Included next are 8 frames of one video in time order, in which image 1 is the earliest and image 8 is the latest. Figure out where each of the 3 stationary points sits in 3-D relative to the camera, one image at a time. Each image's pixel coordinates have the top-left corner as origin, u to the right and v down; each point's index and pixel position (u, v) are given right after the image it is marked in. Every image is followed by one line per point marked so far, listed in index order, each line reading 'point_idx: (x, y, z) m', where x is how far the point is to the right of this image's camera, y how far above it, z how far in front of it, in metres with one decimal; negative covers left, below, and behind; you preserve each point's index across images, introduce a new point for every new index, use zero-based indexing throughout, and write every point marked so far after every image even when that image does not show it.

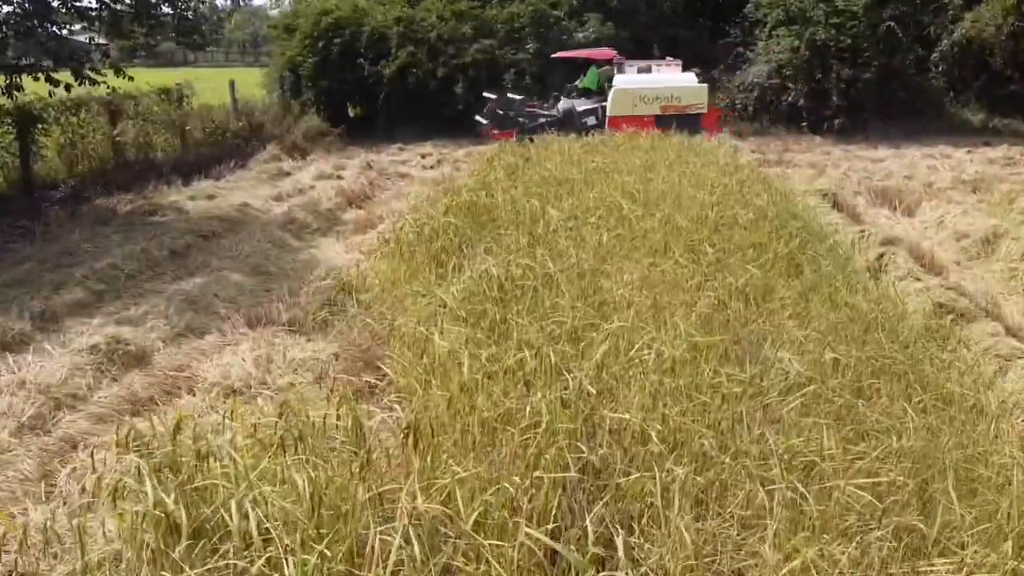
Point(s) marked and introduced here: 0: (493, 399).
0: (-0.1, -0.4, +2.6) m
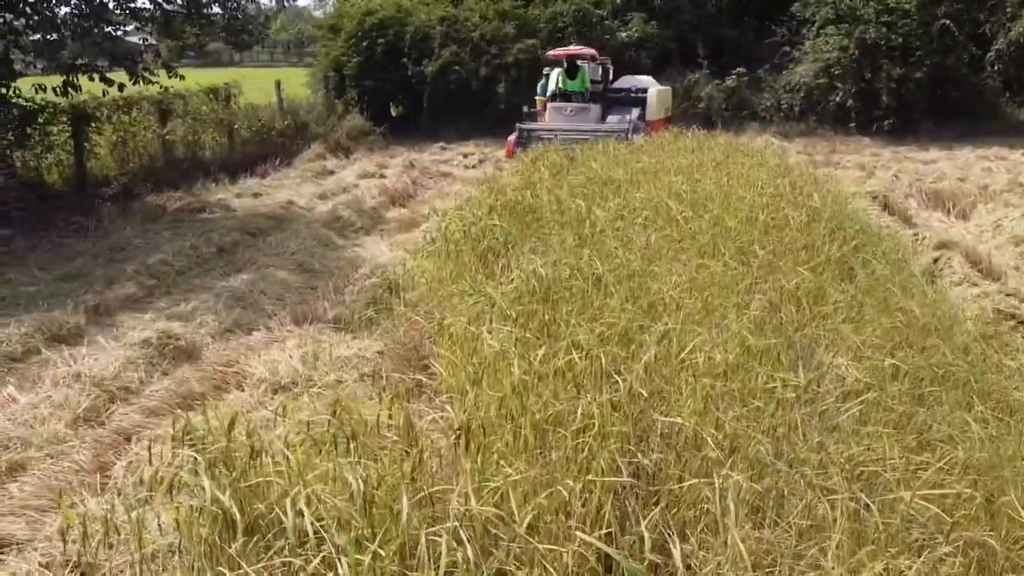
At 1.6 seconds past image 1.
0: (+0.1, -0.4, +2.6) m
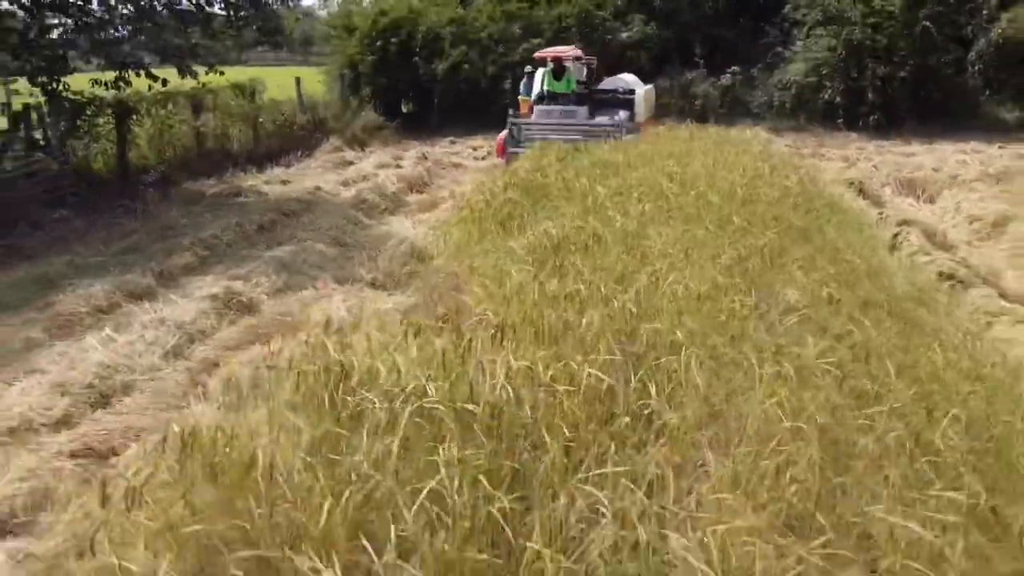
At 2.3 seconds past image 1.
0: (+0.2, -0.1, +3.4) m
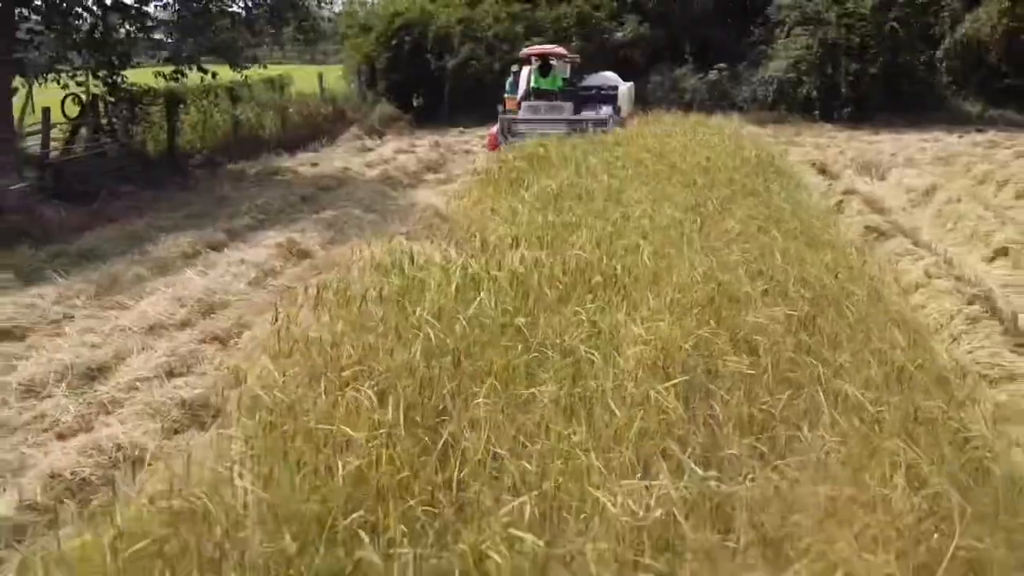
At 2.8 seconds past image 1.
0: (+0.2, +0.3, +4.7) m
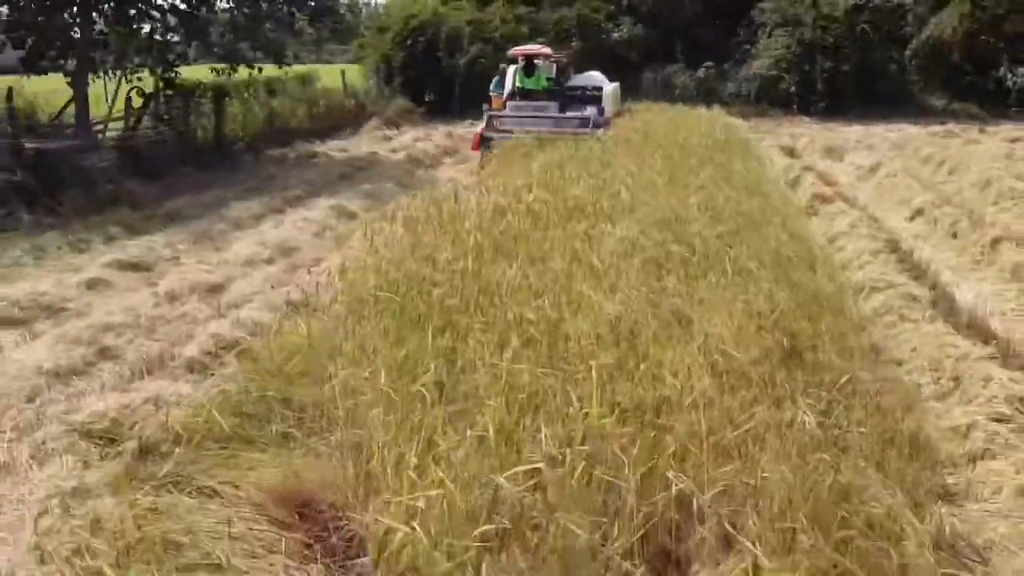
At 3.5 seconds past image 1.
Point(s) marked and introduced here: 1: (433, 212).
0: (+0.3, +0.8, +6.2) m
1: (-0.5, +0.5, +5.6) m
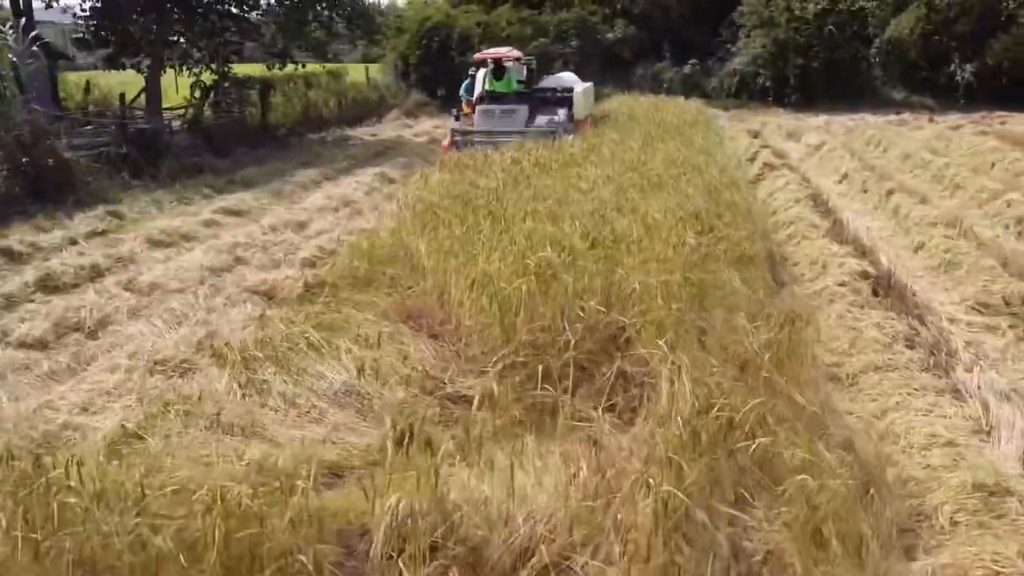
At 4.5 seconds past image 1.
0: (+0.5, +1.4, +8.2) m
1: (-0.4, +1.2, +7.6) m
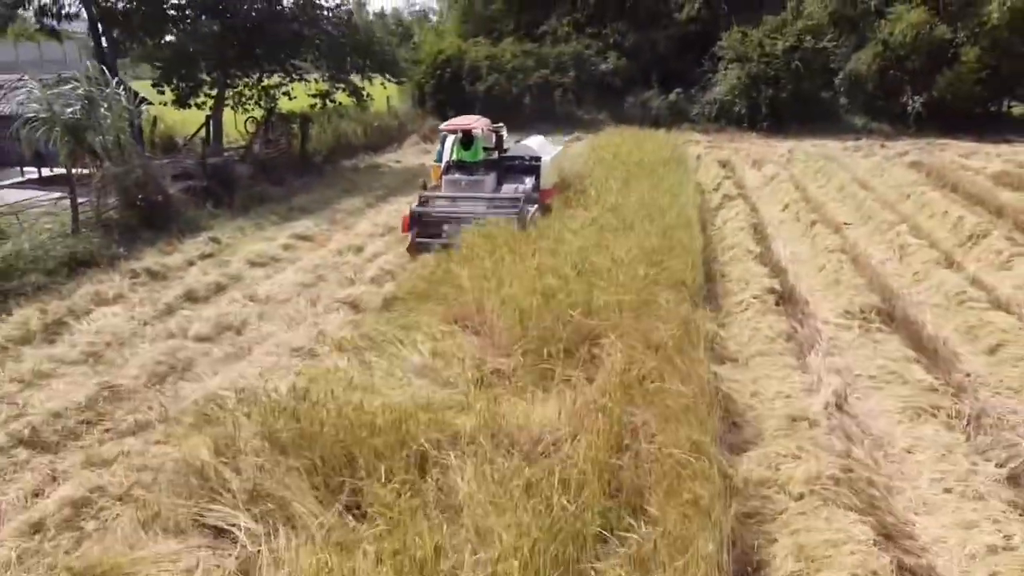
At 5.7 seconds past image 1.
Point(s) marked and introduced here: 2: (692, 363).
0: (+0.6, +1.3, +10.5) m
1: (-0.3, +1.0, +10.0) m
2: (+1.3, -0.5, +5.6) m
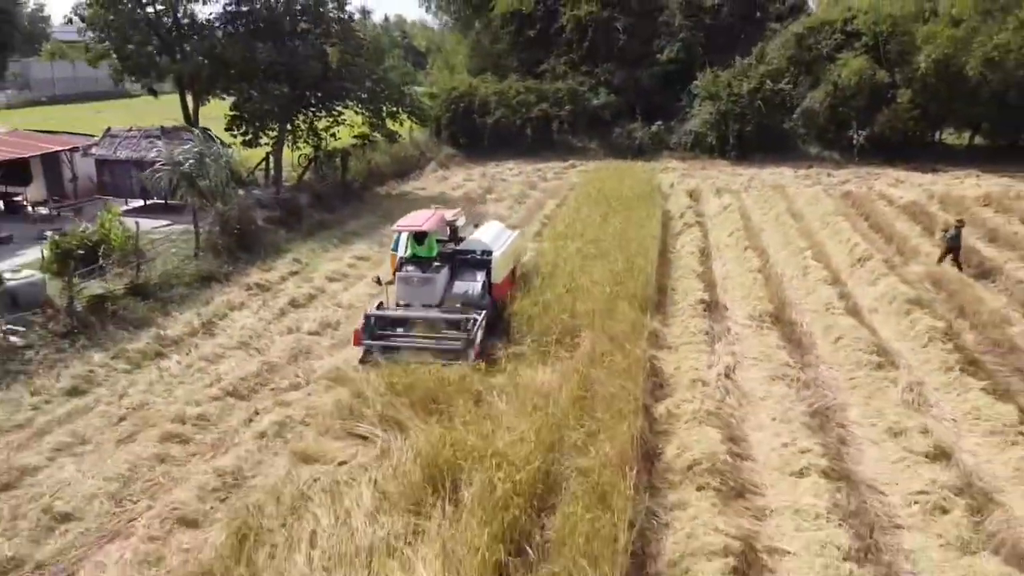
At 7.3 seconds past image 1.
0: (+0.7, +1.1, +14.0) m
1: (-0.2, +0.9, +13.5) m
2: (+1.4, -0.7, +9.1) m
